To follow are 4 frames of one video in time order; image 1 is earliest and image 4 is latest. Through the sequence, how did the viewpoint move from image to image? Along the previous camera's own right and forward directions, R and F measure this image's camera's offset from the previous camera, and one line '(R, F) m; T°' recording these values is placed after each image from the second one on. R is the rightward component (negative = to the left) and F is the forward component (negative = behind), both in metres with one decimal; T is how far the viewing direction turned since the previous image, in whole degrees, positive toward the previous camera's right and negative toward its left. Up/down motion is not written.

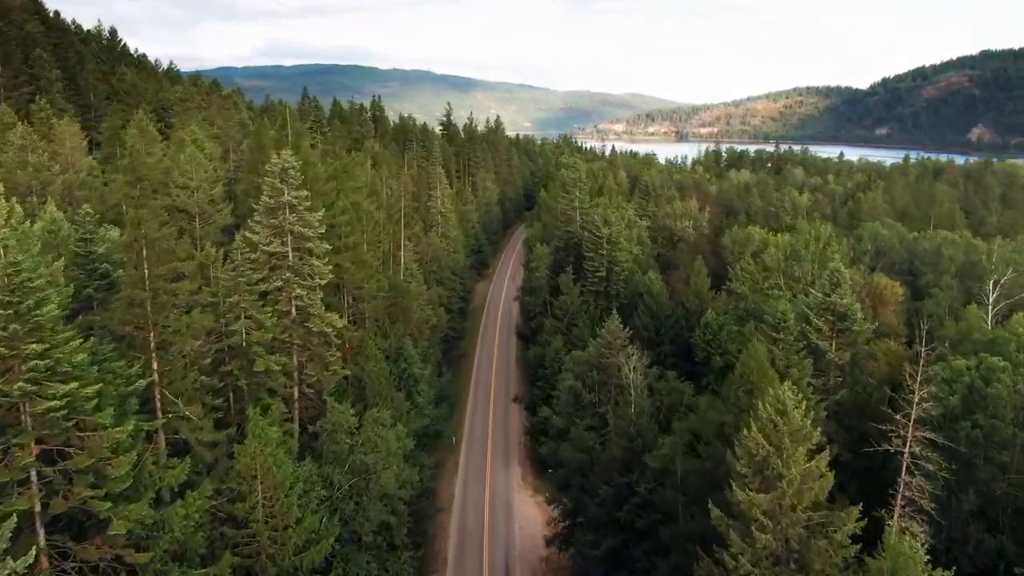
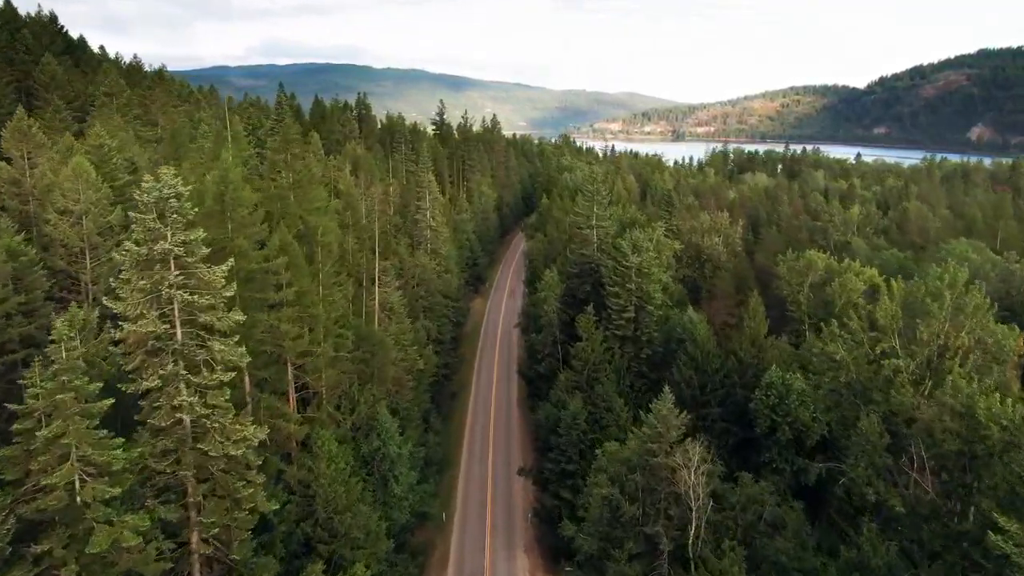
(-0.7, +12.9) m; 0°
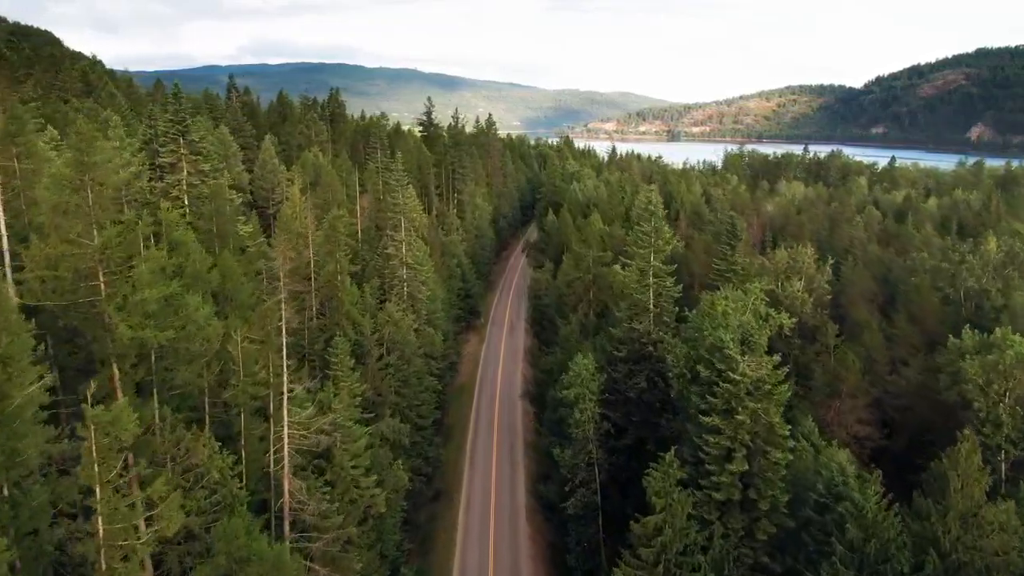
(-1.1, +20.9) m; +1°
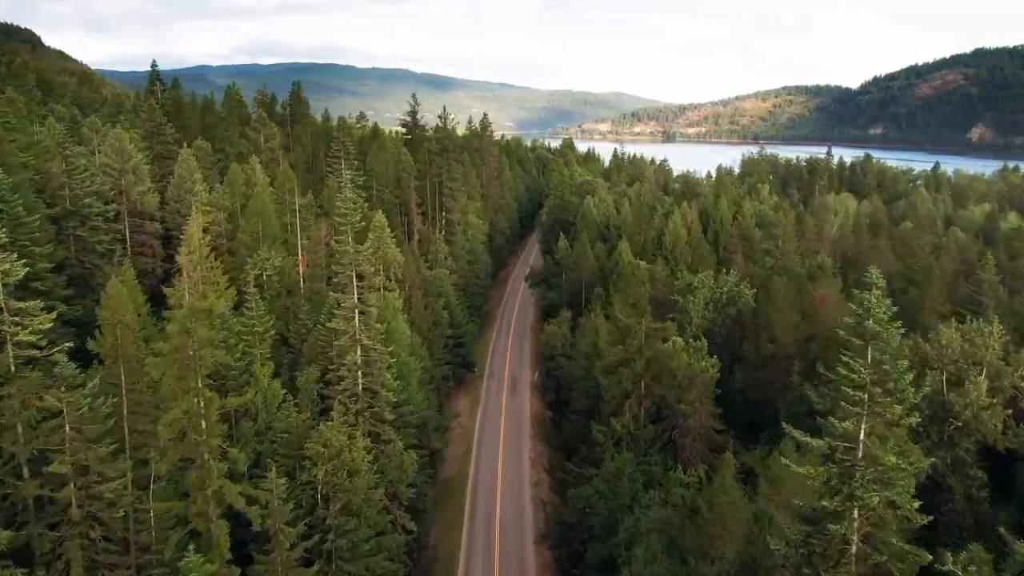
(-1.1, +21.3) m; +1°
